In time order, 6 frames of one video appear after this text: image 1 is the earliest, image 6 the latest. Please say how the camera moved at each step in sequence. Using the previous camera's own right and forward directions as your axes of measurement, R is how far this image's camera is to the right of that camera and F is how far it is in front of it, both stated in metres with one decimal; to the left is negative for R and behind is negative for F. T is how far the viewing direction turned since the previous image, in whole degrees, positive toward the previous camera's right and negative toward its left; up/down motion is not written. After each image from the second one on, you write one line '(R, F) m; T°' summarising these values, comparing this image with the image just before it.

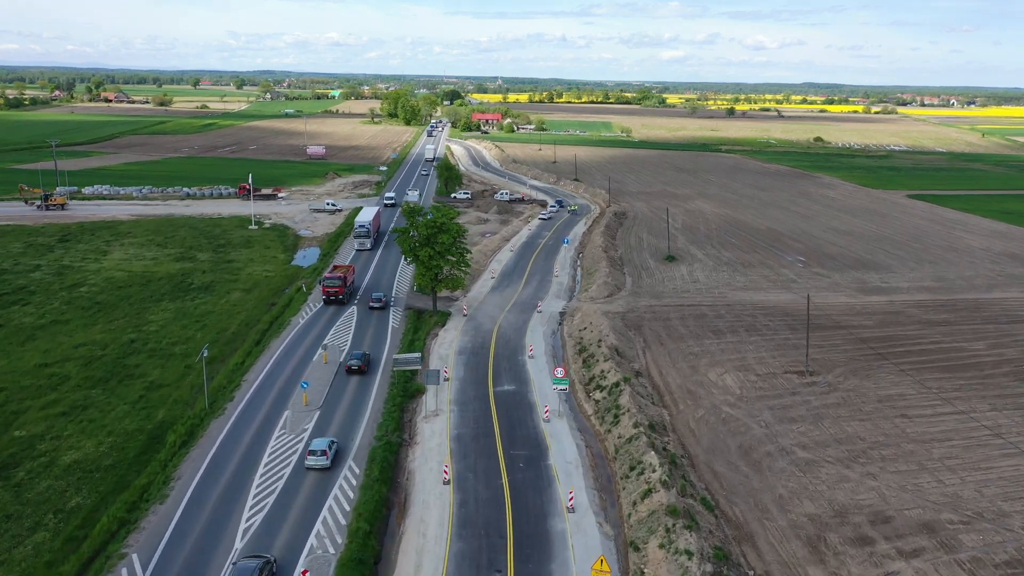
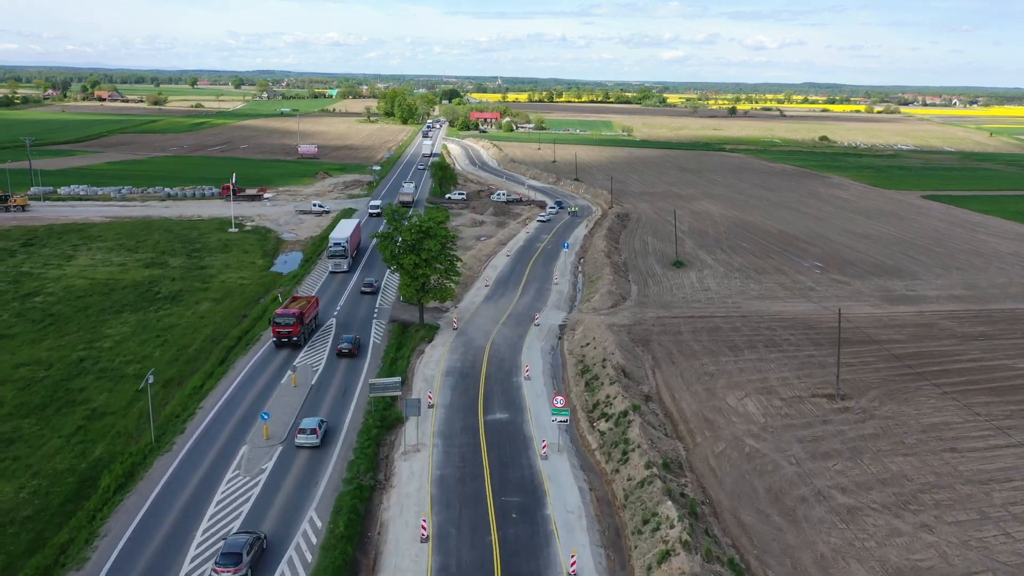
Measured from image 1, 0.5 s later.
(+0.3, +4.7) m; 0°
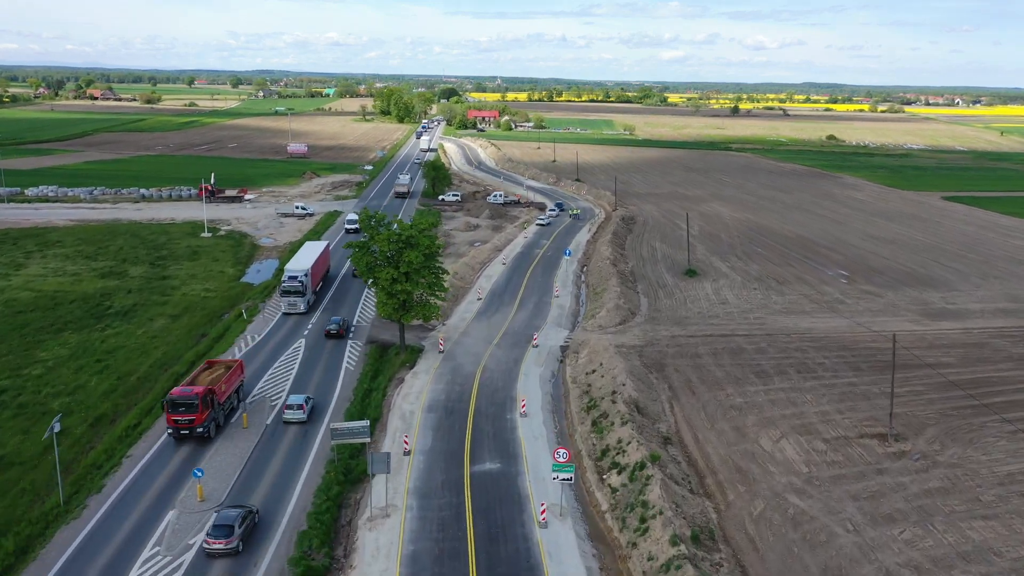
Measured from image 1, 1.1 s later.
(+0.2, +5.8) m; 0°
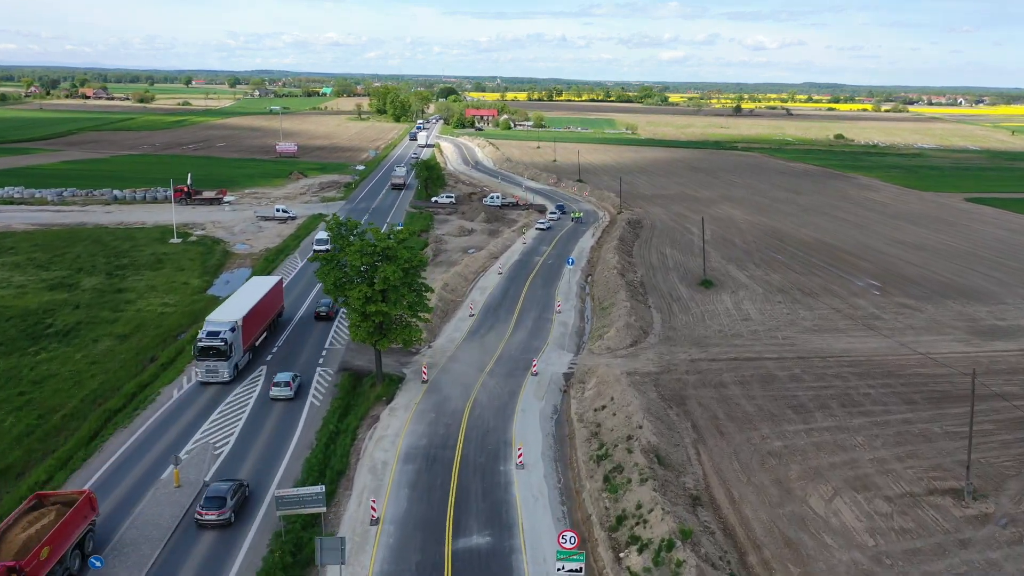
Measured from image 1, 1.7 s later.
(+0.2, +5.6) m; 0°
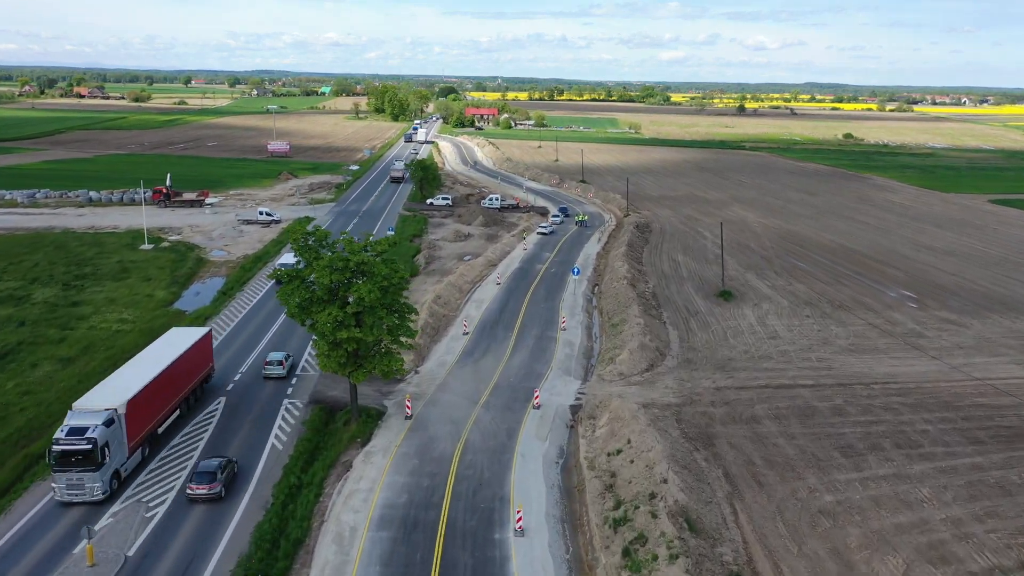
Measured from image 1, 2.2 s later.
(+0.1, +4.9) m; 0°
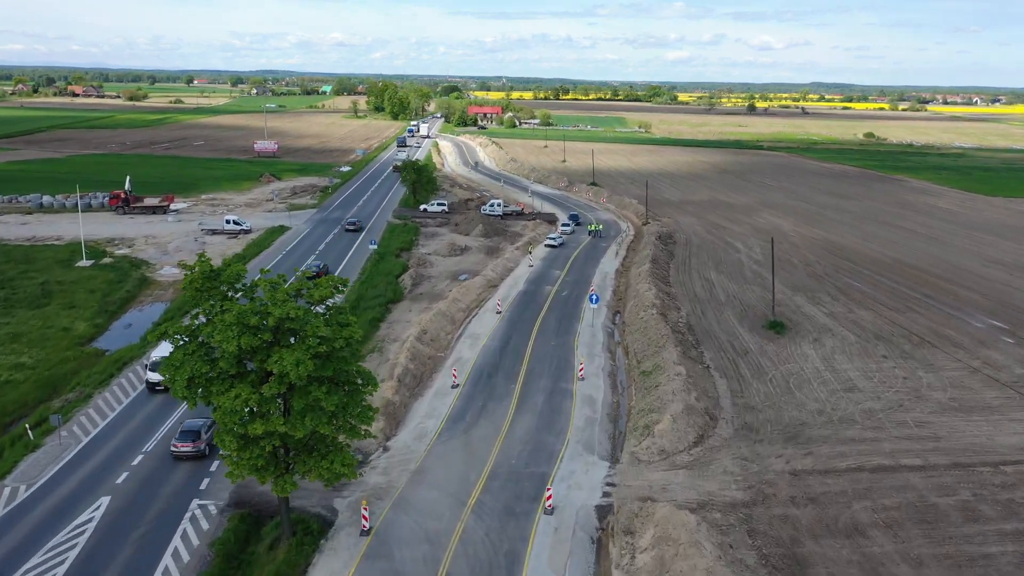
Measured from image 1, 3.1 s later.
(0.0, +8.8) m; 0°
